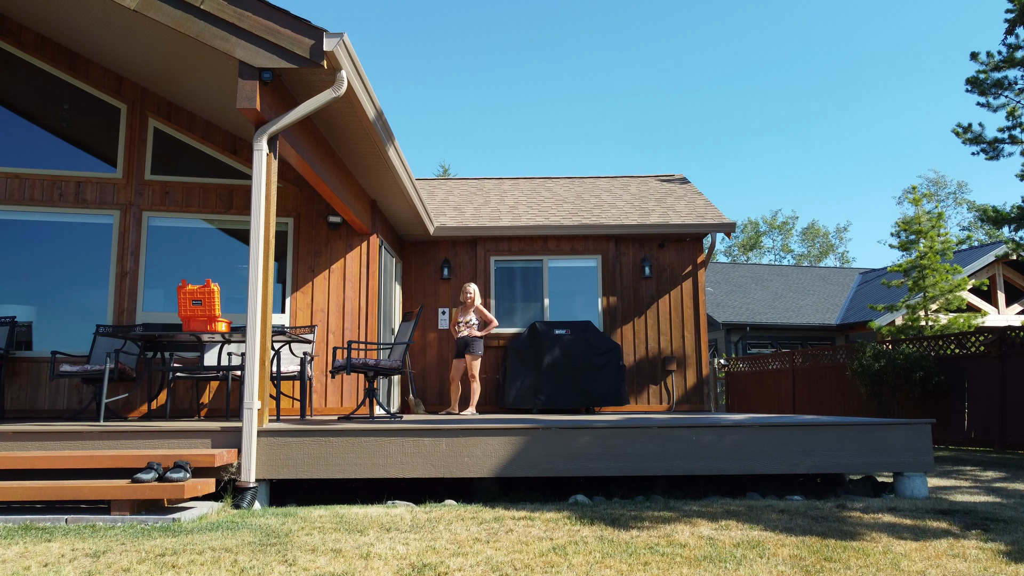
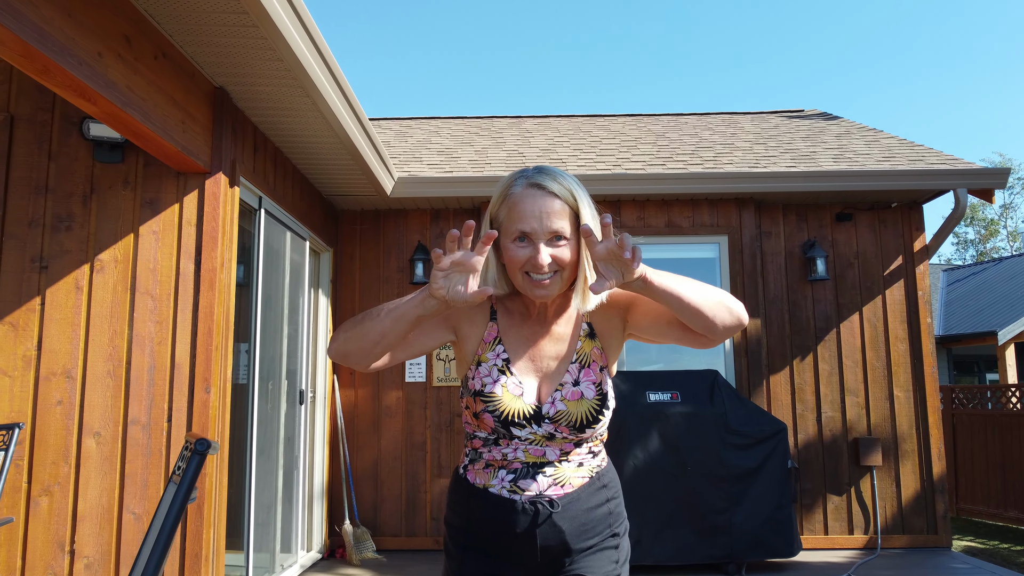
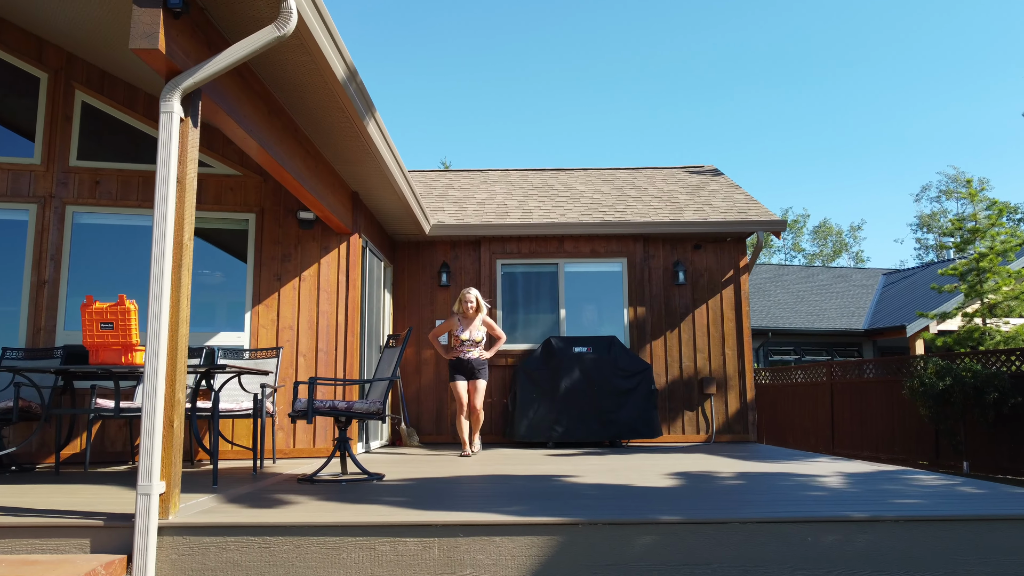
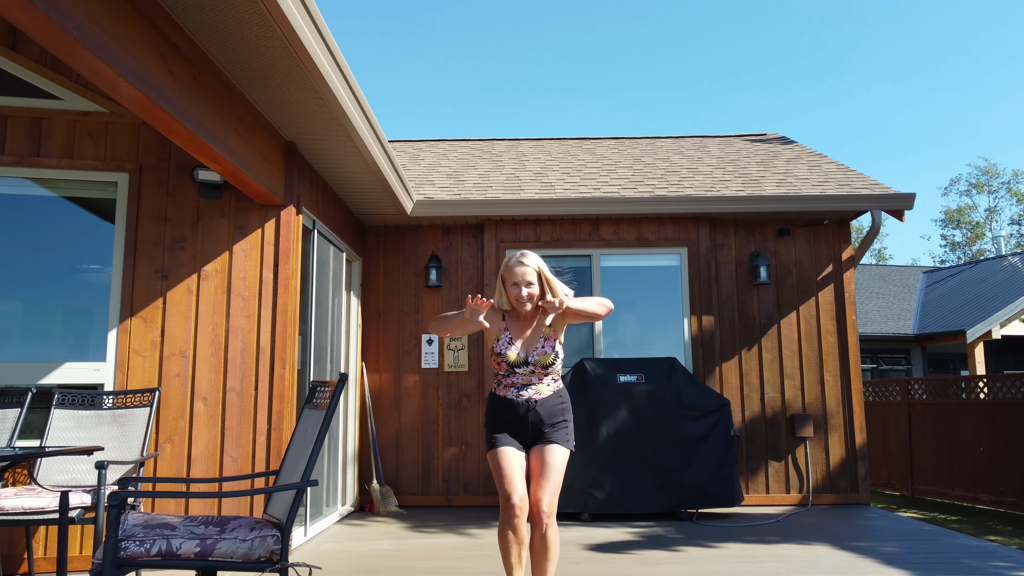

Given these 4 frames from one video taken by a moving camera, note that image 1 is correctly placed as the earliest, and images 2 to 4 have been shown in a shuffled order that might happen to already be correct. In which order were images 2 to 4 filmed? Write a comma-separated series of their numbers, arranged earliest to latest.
3, 4, 2
